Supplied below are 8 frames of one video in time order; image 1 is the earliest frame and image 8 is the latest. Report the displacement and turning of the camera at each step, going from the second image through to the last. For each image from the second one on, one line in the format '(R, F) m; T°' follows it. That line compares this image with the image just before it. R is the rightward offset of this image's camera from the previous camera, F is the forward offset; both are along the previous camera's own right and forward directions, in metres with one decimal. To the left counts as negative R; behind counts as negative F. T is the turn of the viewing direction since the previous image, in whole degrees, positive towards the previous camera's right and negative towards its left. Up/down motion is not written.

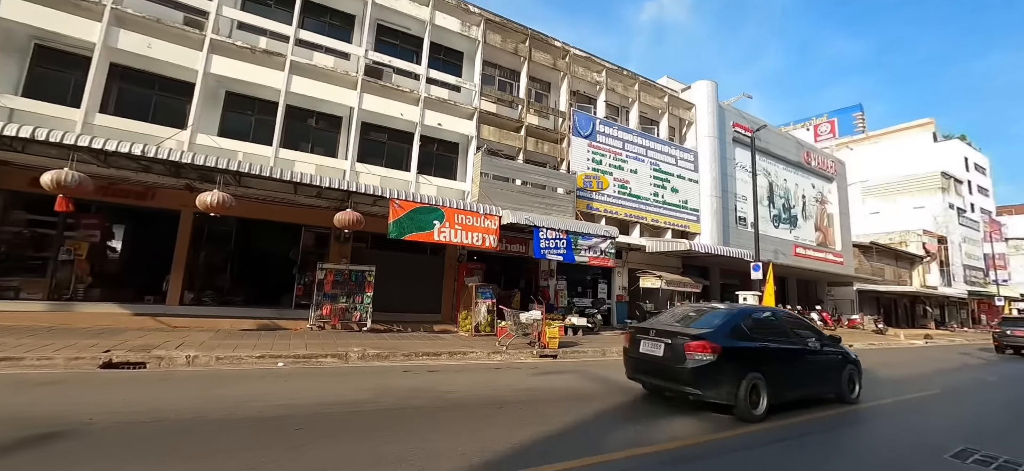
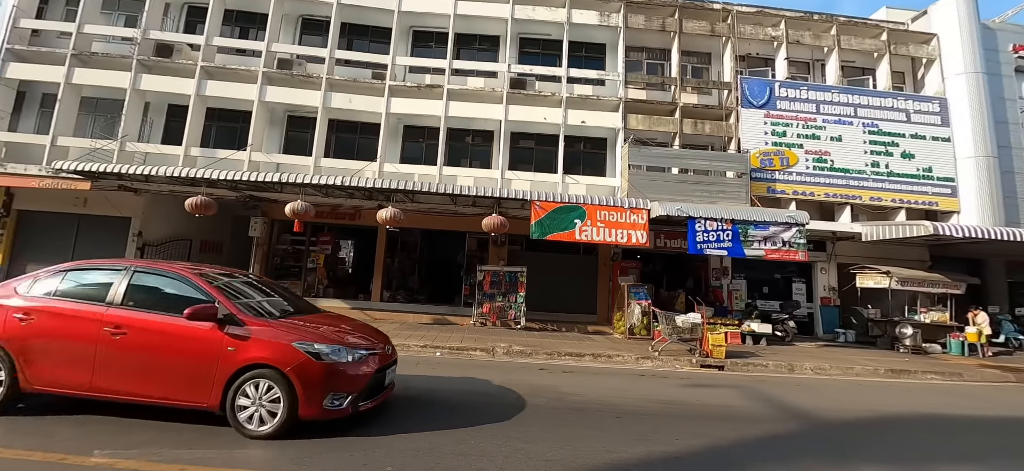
(+0.8, +0.4) m; -25°
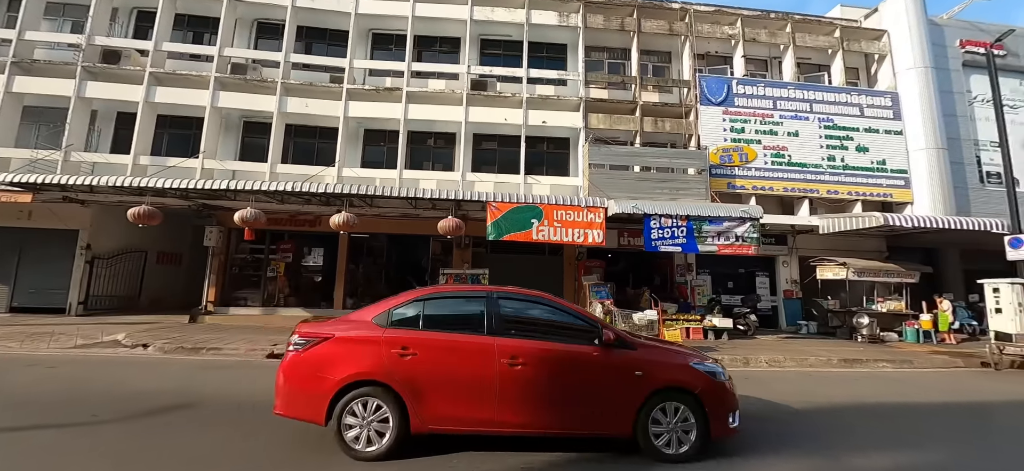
(+0.8, +0.1) m; +2°
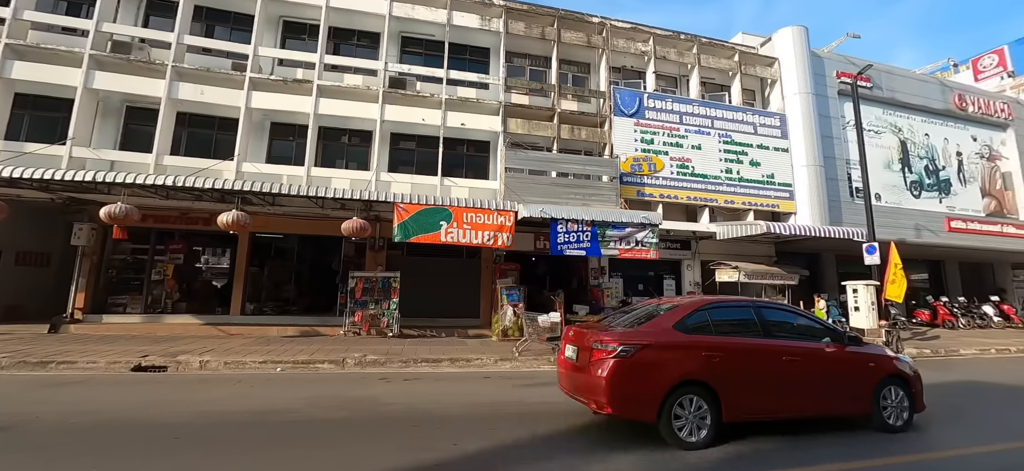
(+0.9, 0.0) m; +8°
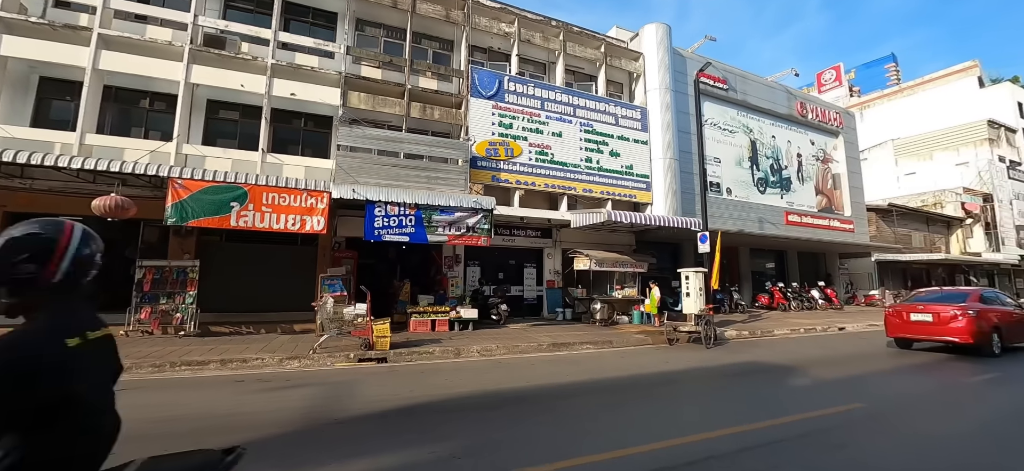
(+2.6, +0.5) m; +10°
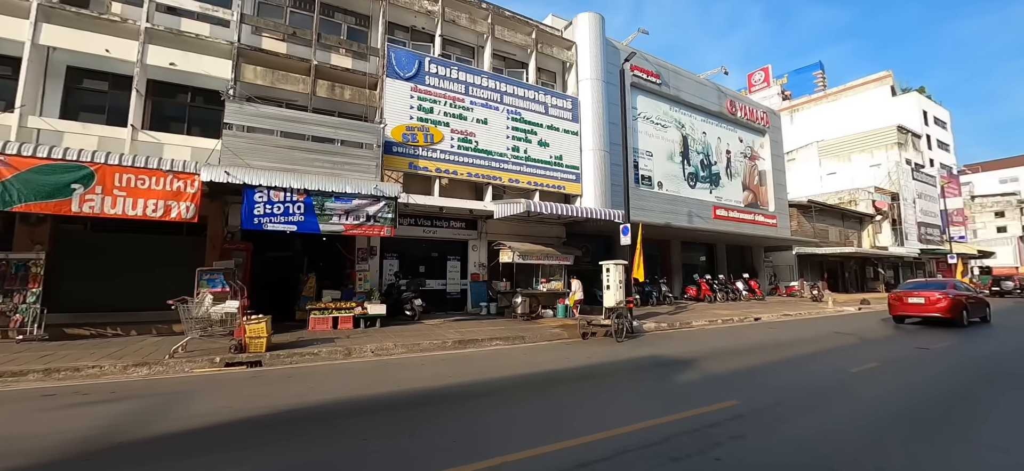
(+1.2, +0.5) m; +6°
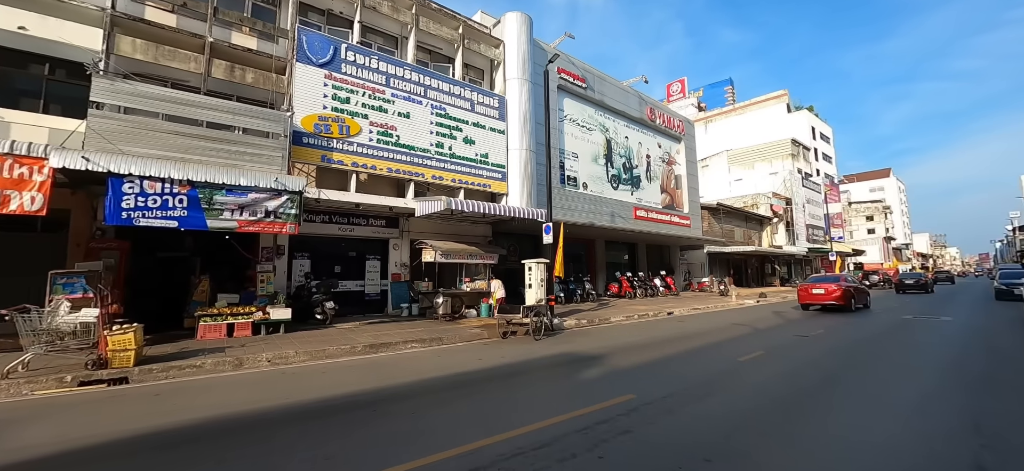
(+0.4, +0.1) m; +9°
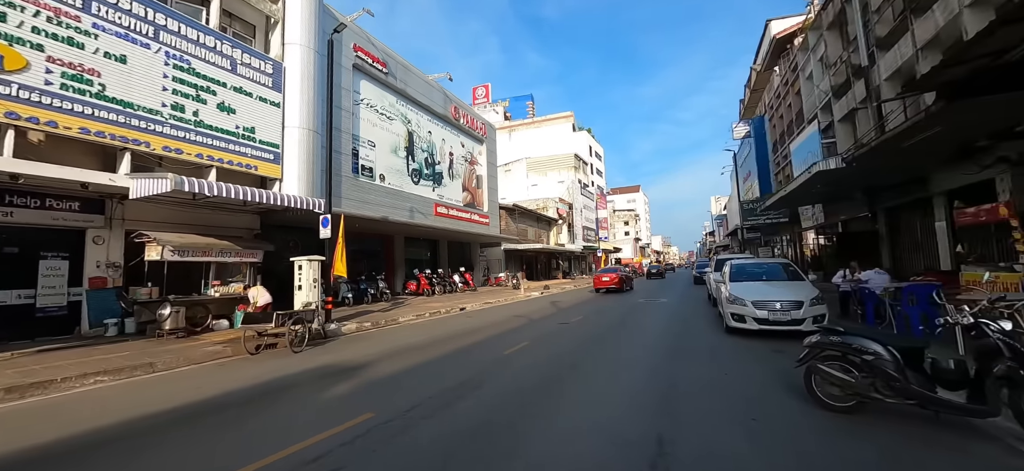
(+0.8, +0.5) m; +25°
